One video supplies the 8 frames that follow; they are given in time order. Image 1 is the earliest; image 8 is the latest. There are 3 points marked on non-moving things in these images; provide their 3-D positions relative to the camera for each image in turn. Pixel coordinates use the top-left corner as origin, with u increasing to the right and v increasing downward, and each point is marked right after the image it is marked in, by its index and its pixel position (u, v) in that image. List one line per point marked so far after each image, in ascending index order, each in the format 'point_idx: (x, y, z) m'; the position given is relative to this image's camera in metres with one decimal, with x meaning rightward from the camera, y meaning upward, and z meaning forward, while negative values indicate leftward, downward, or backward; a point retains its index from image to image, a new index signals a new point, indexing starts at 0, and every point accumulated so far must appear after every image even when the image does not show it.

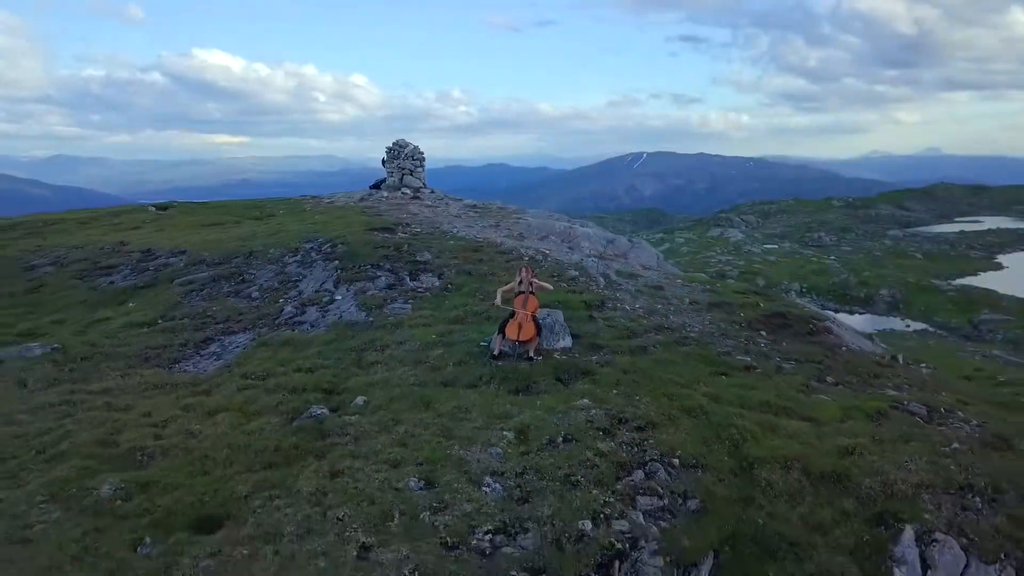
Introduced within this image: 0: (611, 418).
0: (+1.4, -1.9, +10.9) m
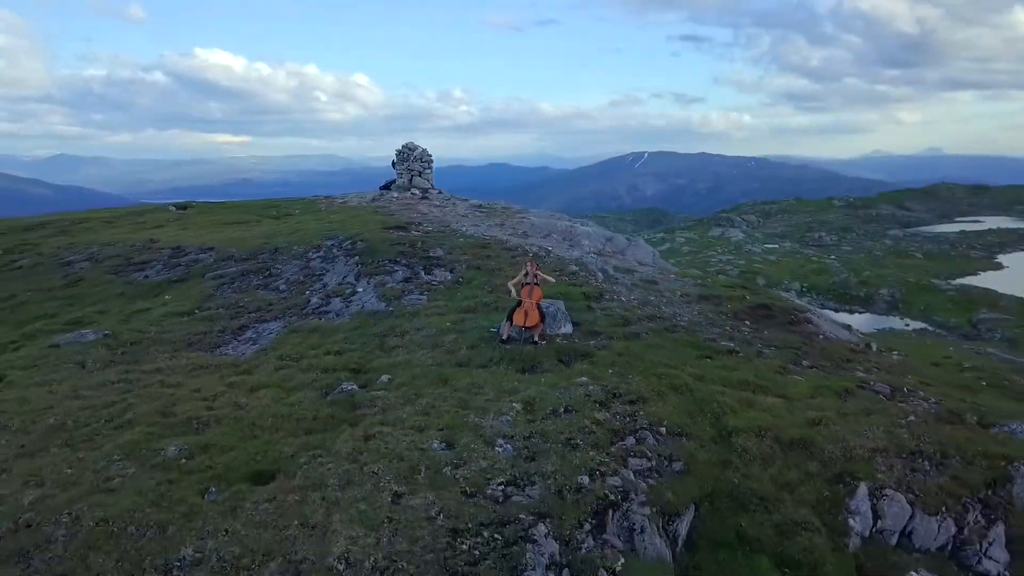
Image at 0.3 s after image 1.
0: (+1.6, -1.7, +12.3) m
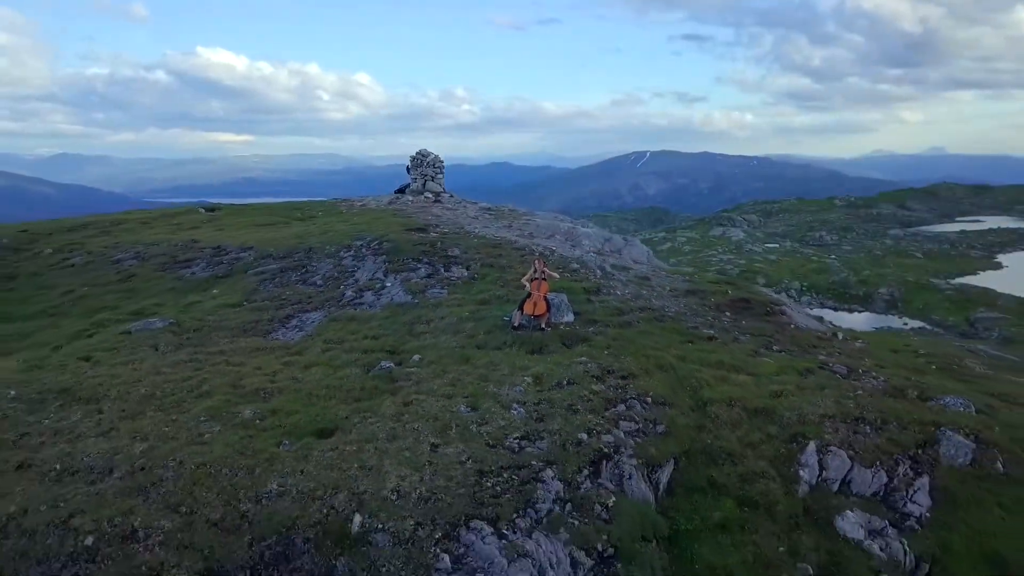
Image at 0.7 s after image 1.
0: (+1.8, -1.6, +14.6) m
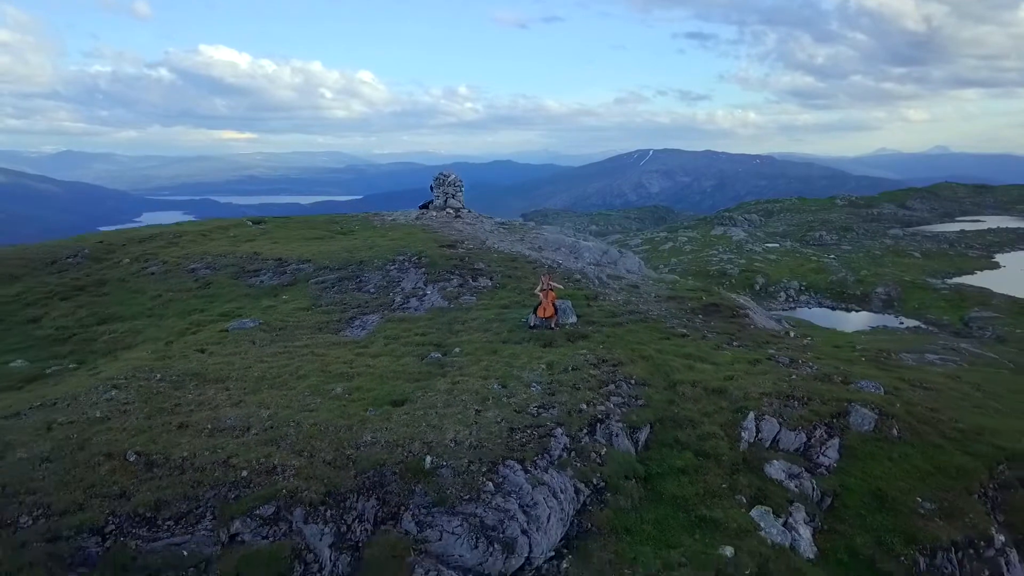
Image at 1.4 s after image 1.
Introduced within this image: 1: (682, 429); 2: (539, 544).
0: (+2.2, -1.9, +19.1) m
1: (+3.9, -3.2, +17.2) m
2: (+0.5, -4.7, +13.9) m
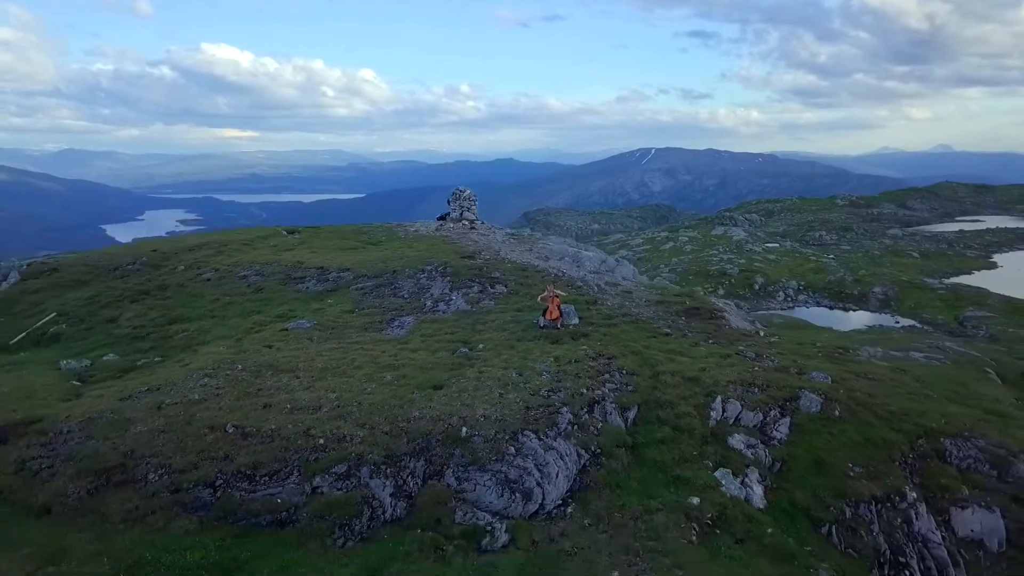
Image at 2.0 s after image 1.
0: (+2.6, -2.1, +23.4) m
1: (+4.3, -3.5, +21.4) m
2: (+1.0, -4.9, +18.1) m
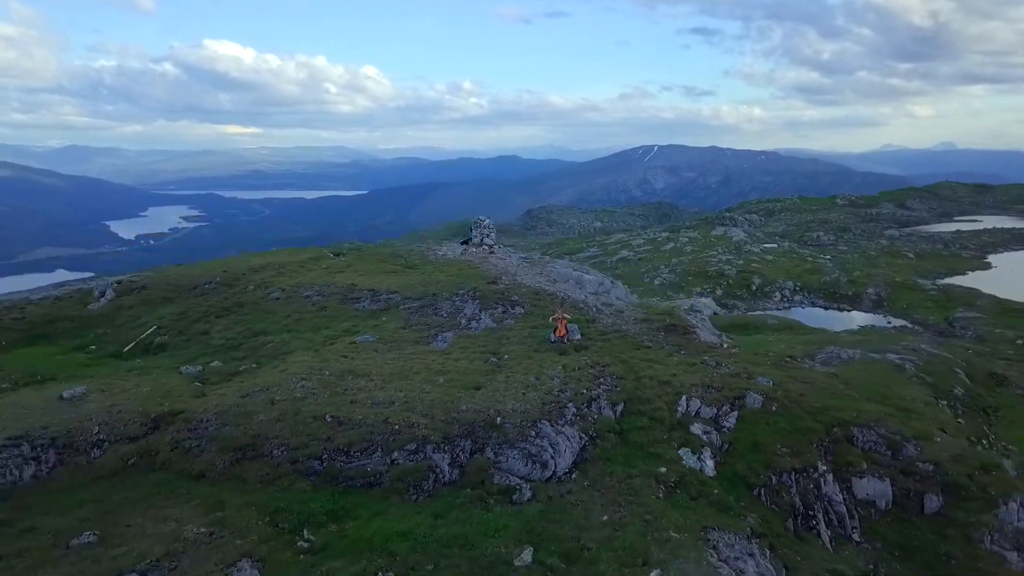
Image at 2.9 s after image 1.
0: (+3.4, -3.1, +30.9) m
1: (+5.0, -4.5, +28.9) m
2: (+1.7, -6.0, +25.6) m
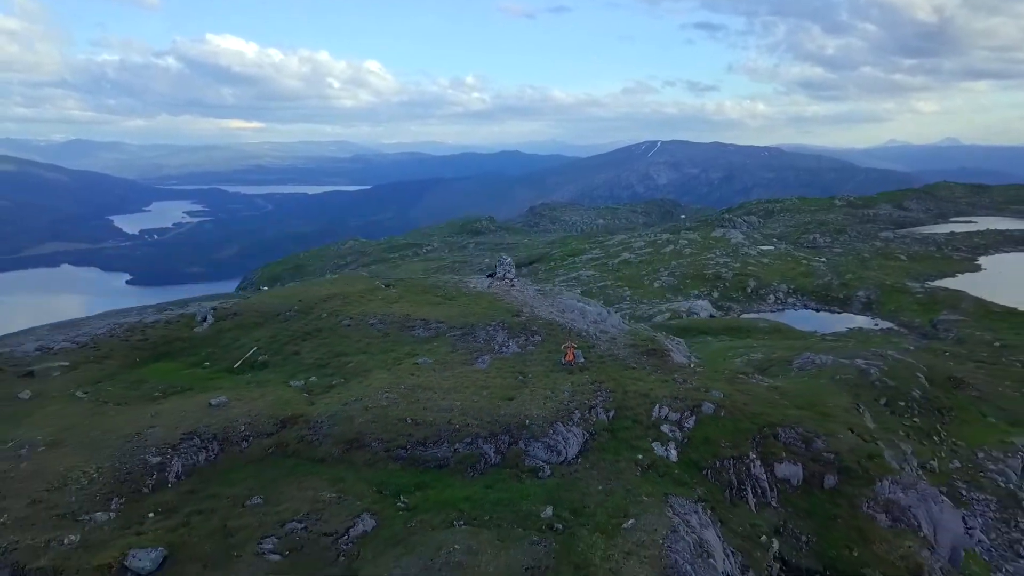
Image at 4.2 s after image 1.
0: (+4.7, -5.3, +42.6) m
1: (+6.3, -6.7, +40.7) m
2: (+2.9, -8.2, +37.4) m
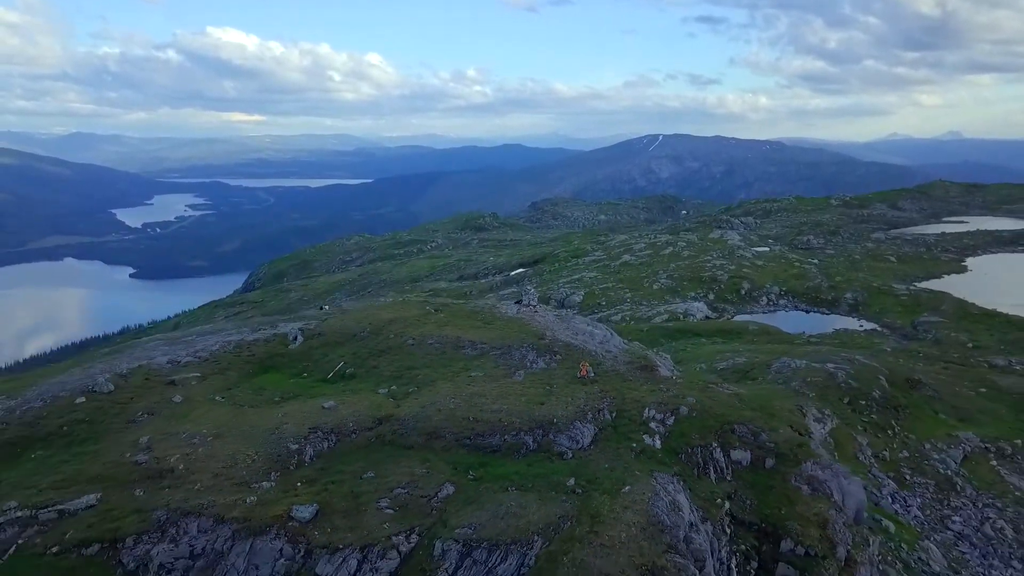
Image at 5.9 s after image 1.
0: (+7.0, -8.0, +58.6) m
1: (+8.6, -9.4, +56.7) m
2: (+5.2, -11.0, +53.4) m
